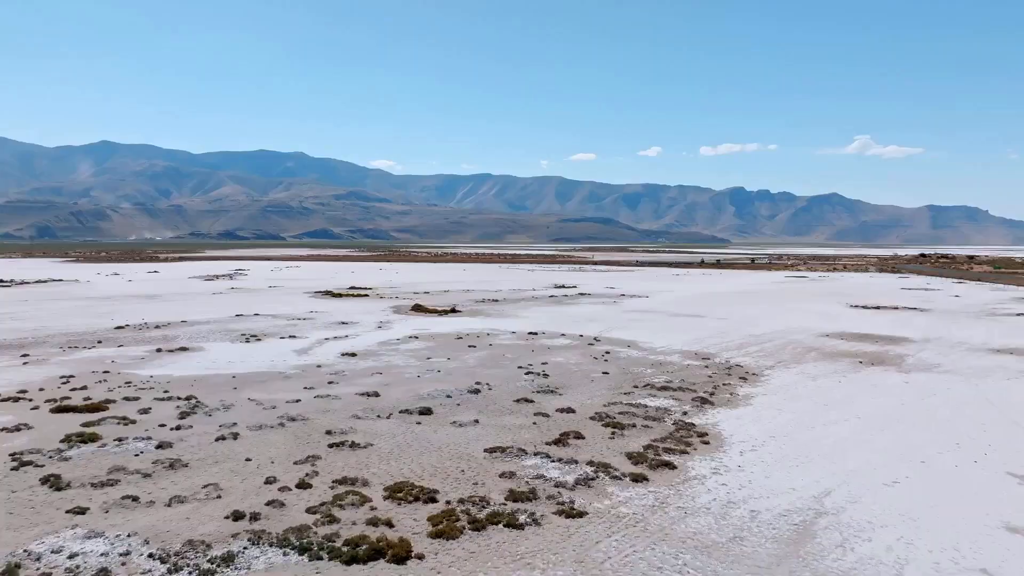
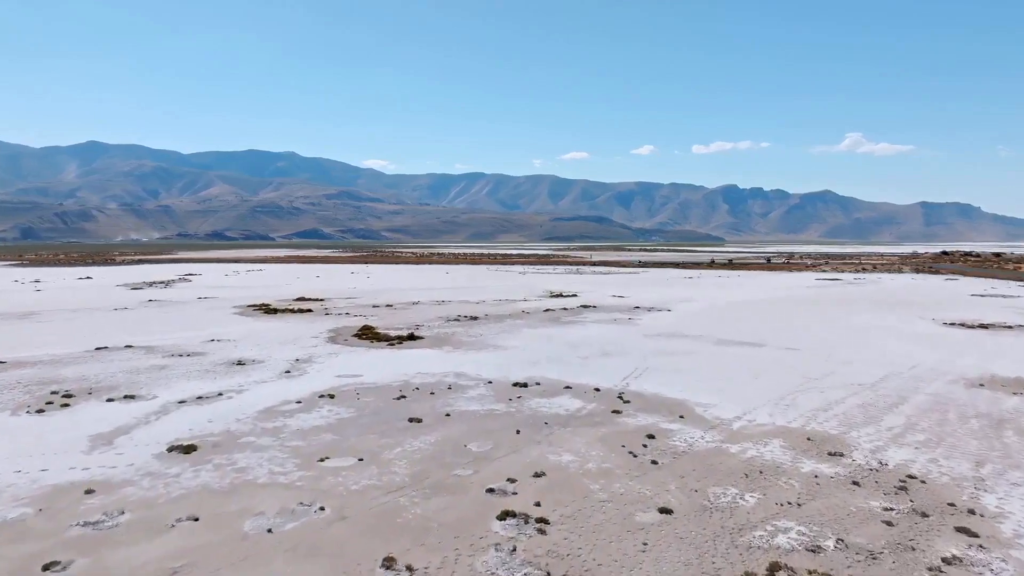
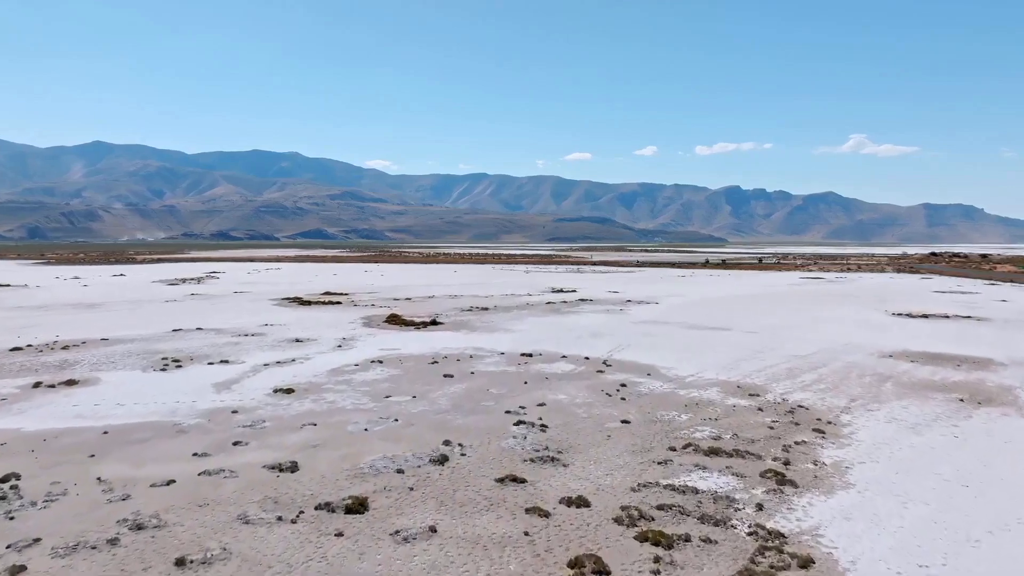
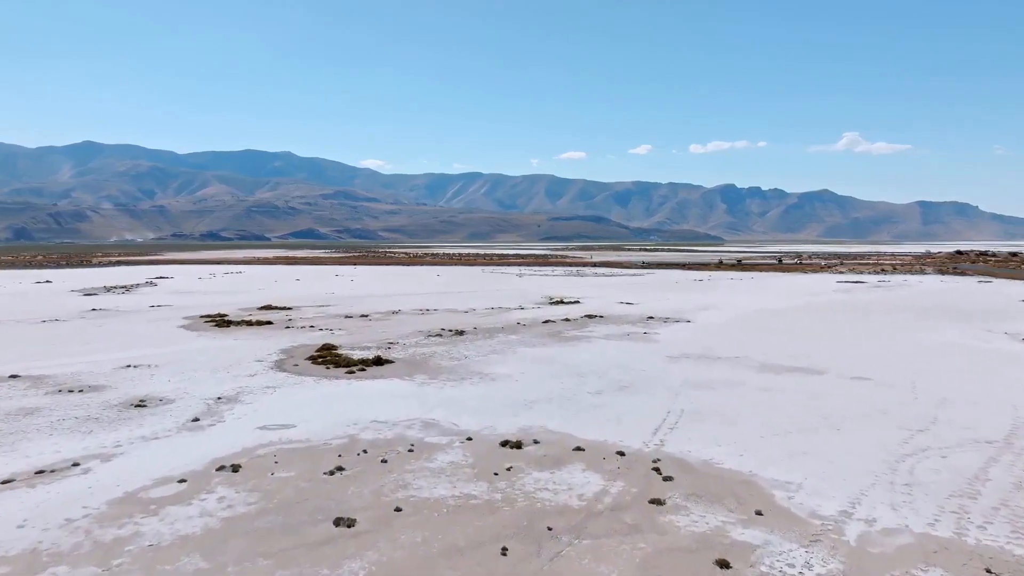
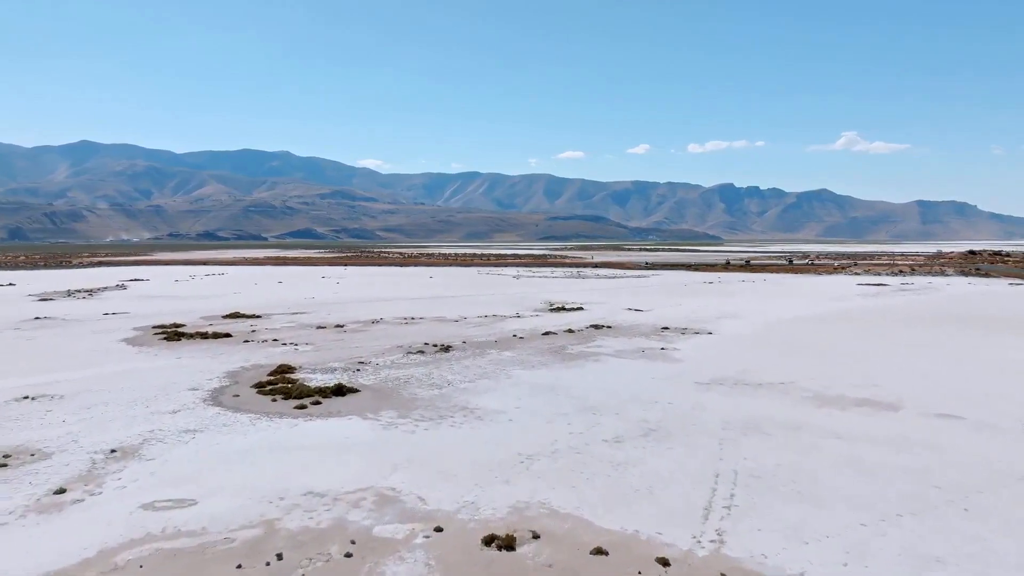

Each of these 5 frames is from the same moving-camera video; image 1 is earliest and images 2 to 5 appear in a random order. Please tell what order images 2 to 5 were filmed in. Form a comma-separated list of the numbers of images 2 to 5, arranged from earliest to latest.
3, 2, 4, 5
